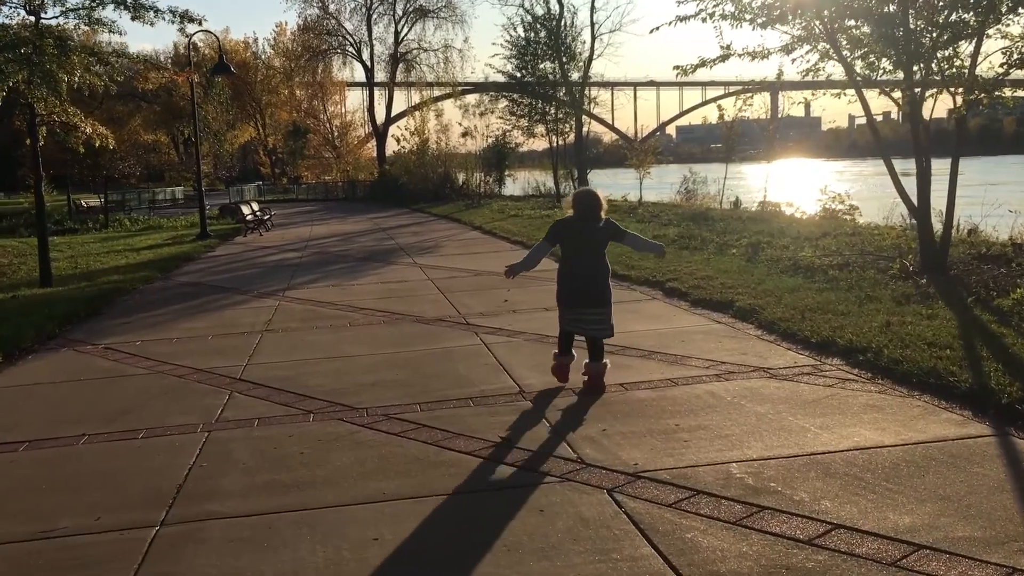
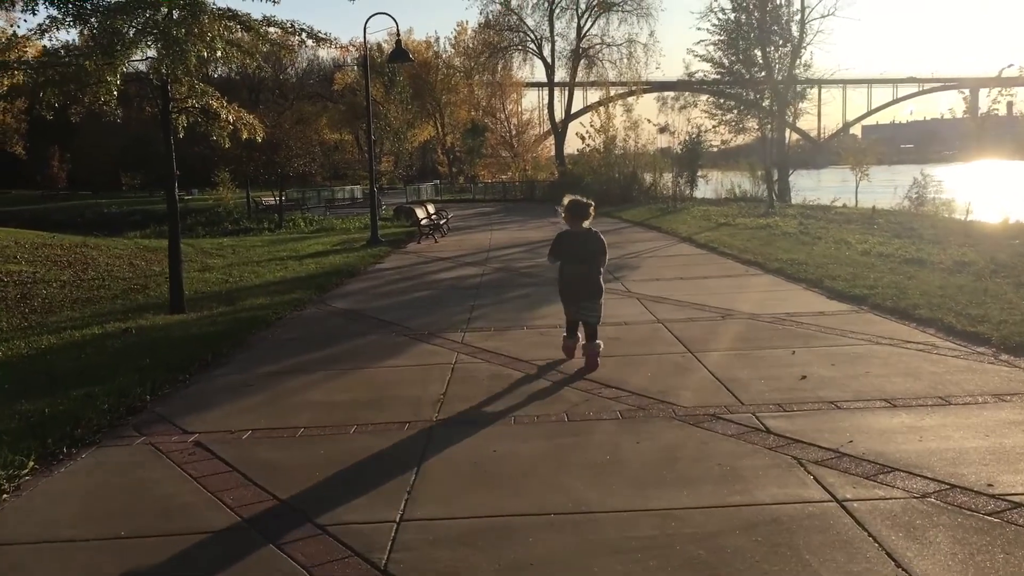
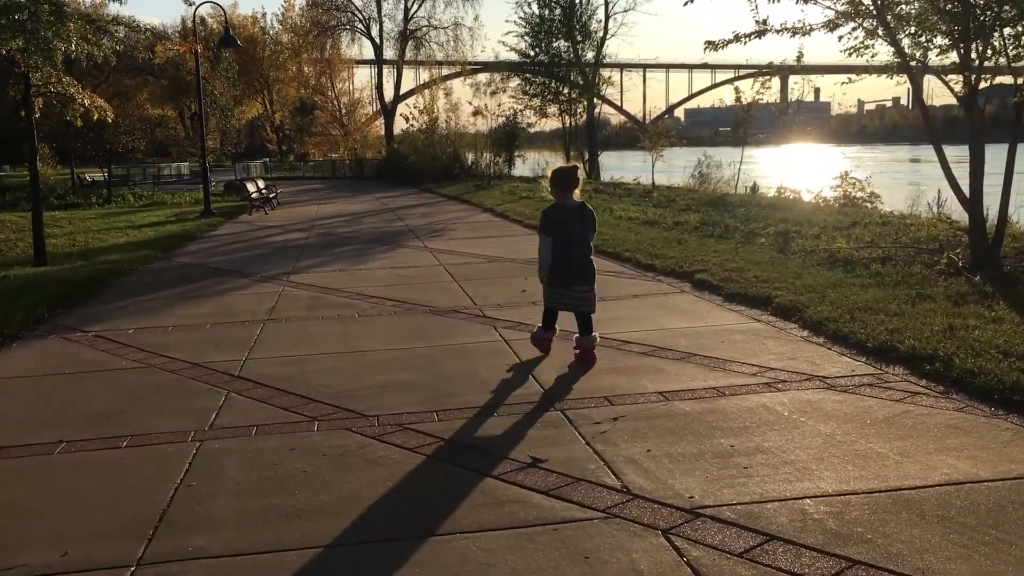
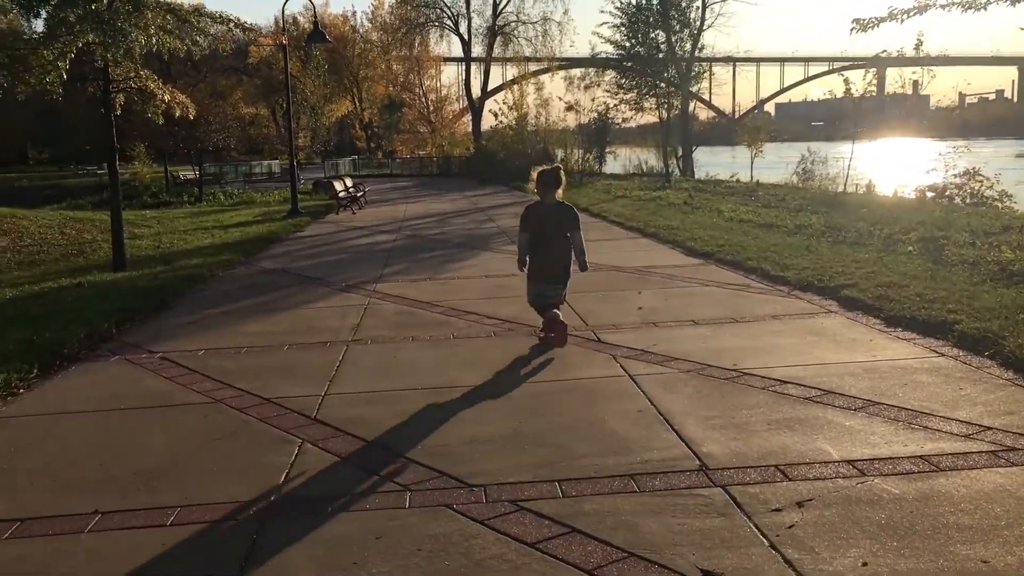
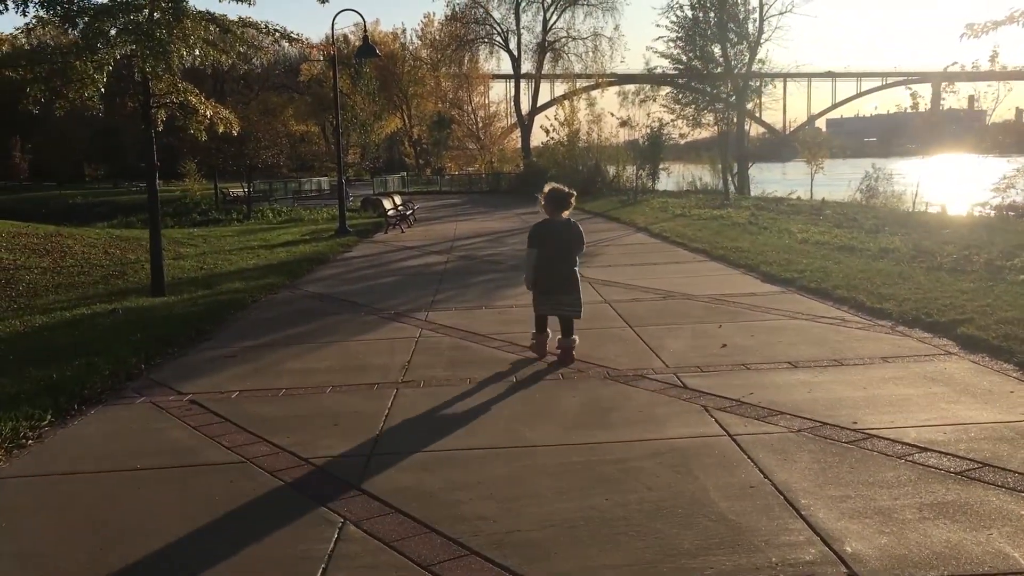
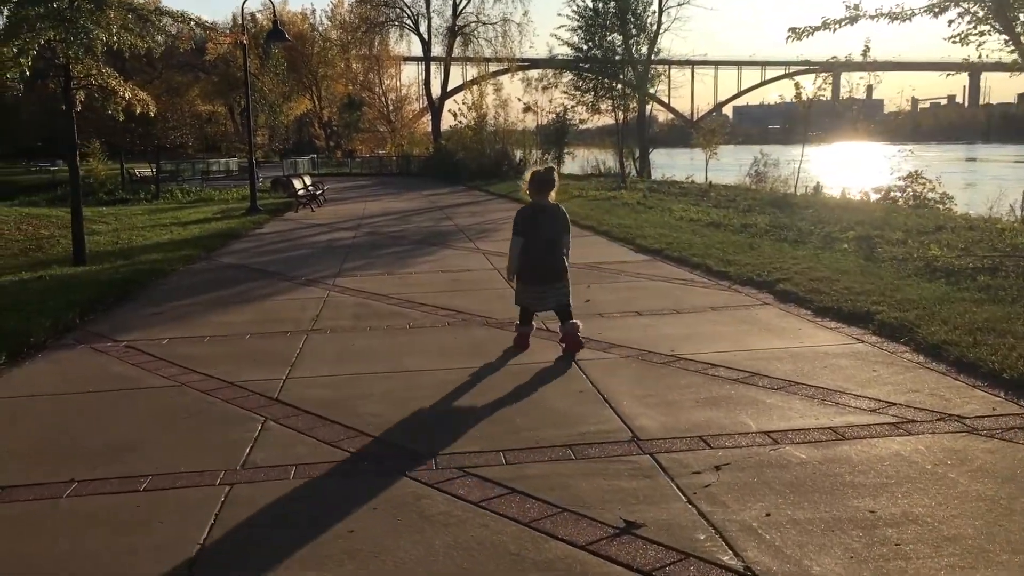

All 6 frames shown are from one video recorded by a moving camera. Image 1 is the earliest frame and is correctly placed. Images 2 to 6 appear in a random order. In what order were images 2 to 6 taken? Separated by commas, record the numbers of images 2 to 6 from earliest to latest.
3, 6, 4, 5, 2
